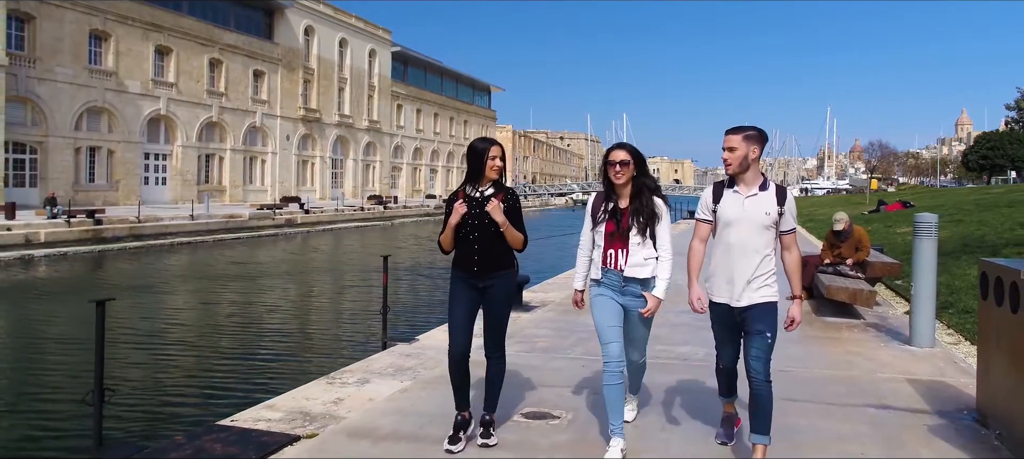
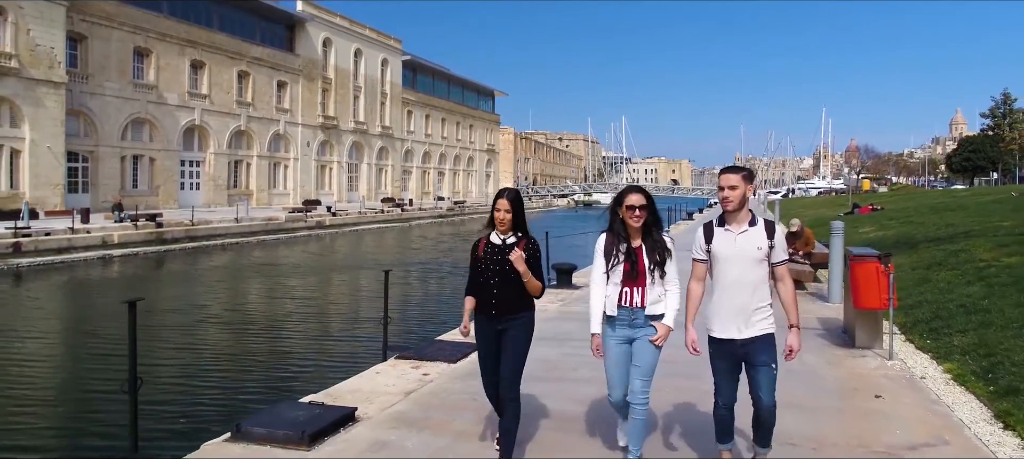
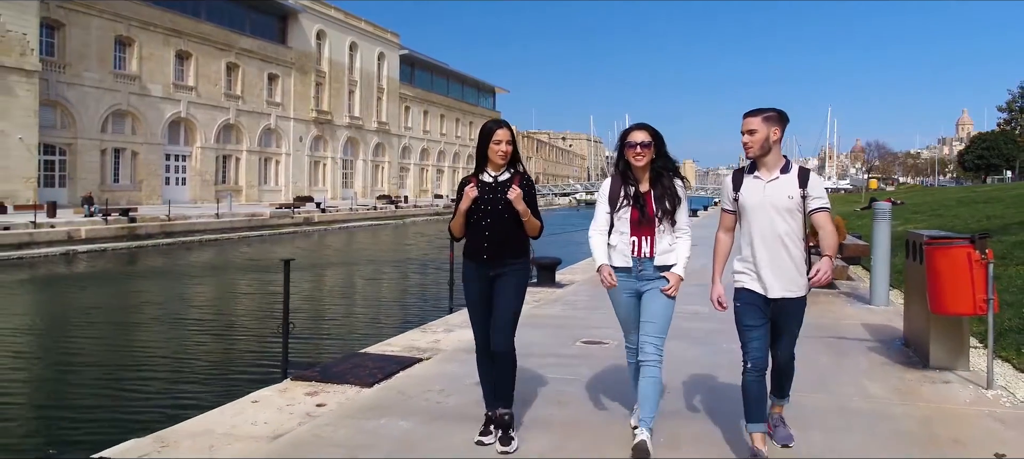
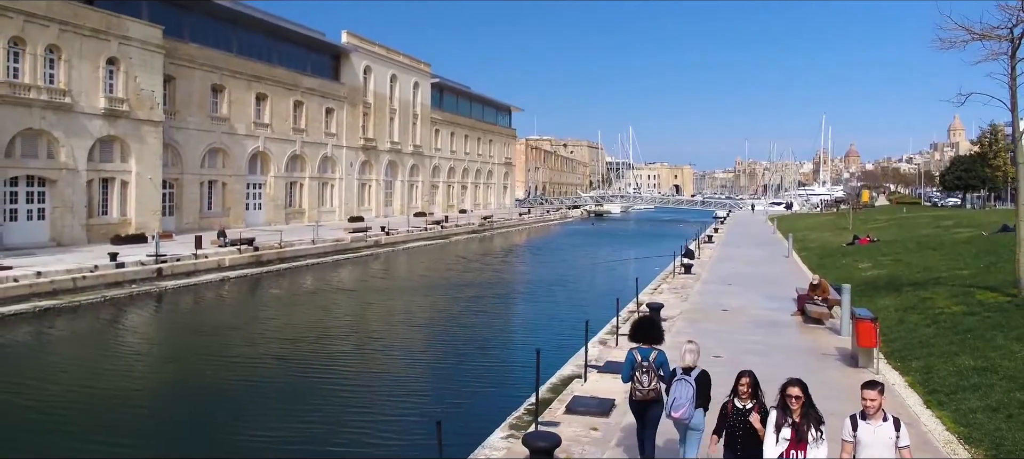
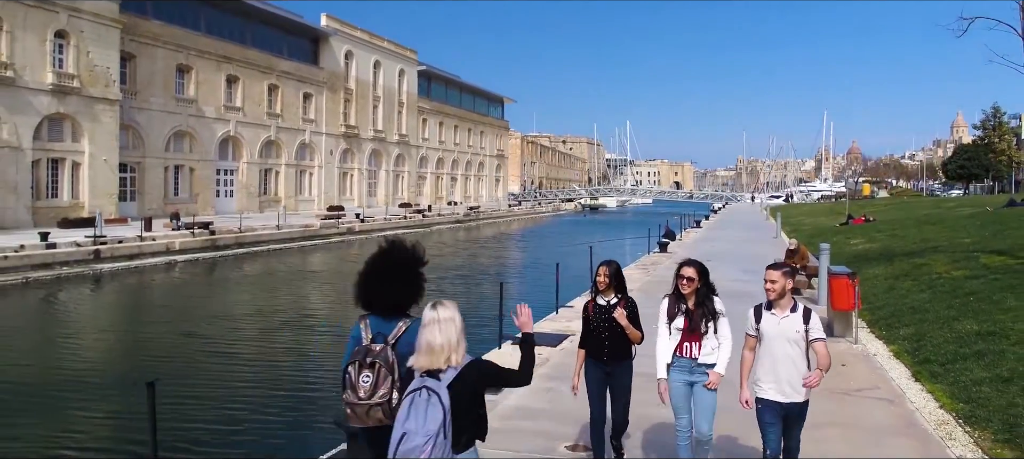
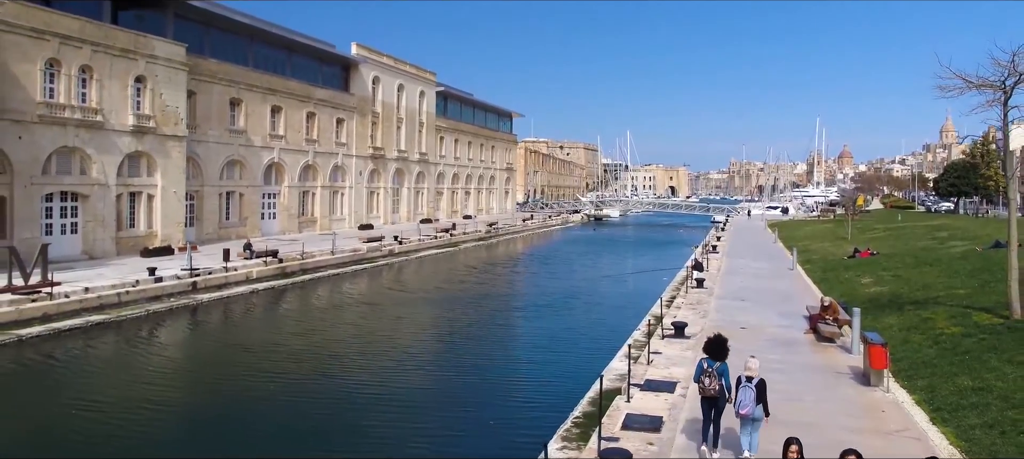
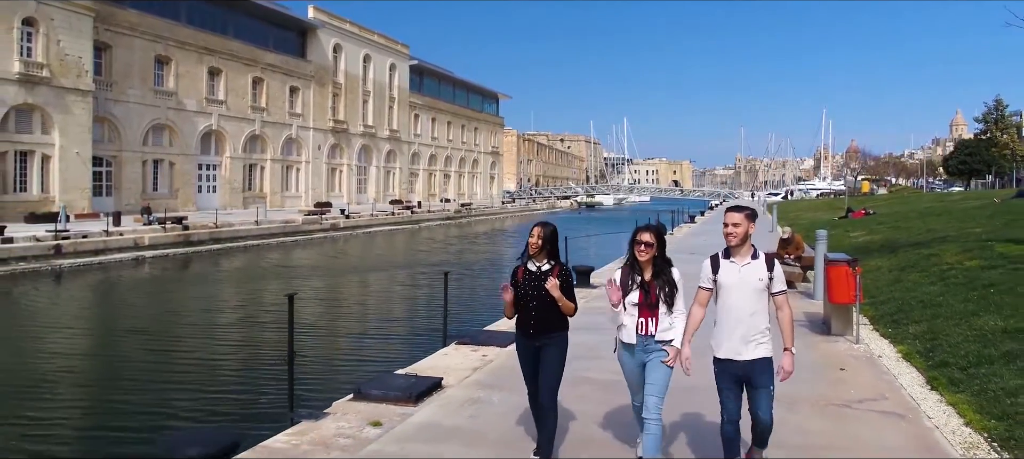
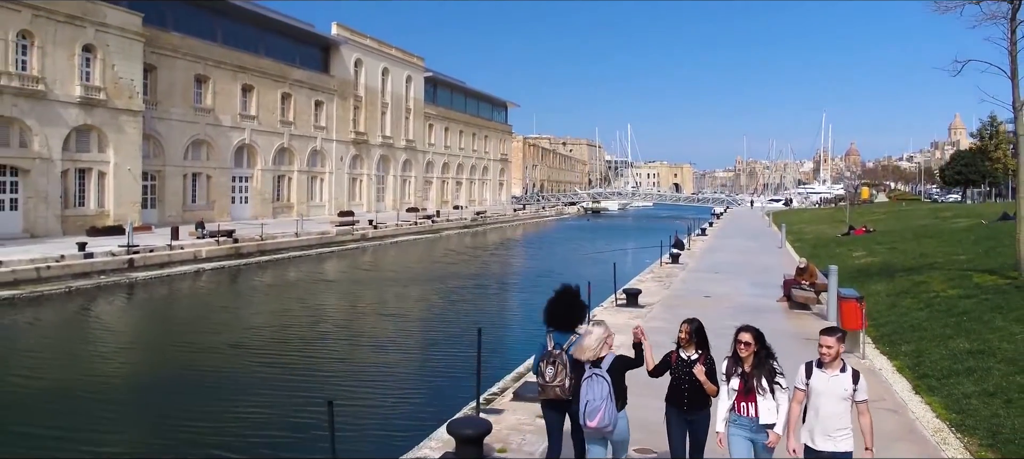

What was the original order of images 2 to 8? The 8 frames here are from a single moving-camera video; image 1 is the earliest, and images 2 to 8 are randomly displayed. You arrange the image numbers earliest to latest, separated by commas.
3, 2, 7, 5, 8, 4, 6
